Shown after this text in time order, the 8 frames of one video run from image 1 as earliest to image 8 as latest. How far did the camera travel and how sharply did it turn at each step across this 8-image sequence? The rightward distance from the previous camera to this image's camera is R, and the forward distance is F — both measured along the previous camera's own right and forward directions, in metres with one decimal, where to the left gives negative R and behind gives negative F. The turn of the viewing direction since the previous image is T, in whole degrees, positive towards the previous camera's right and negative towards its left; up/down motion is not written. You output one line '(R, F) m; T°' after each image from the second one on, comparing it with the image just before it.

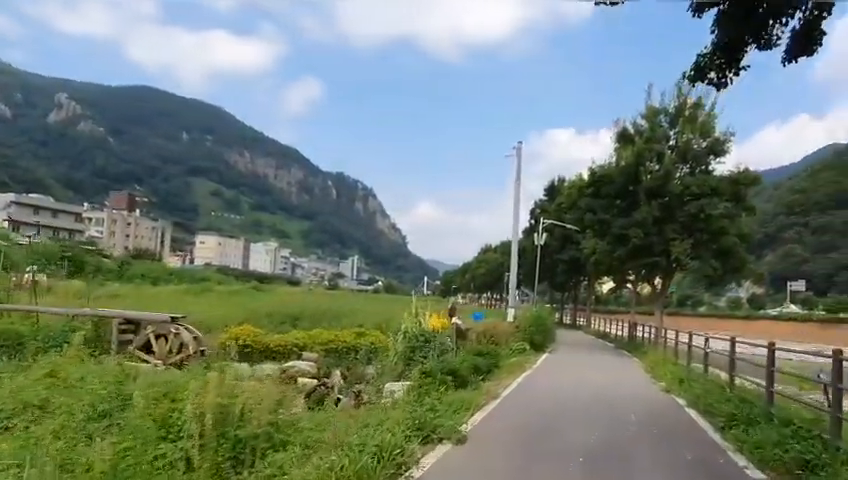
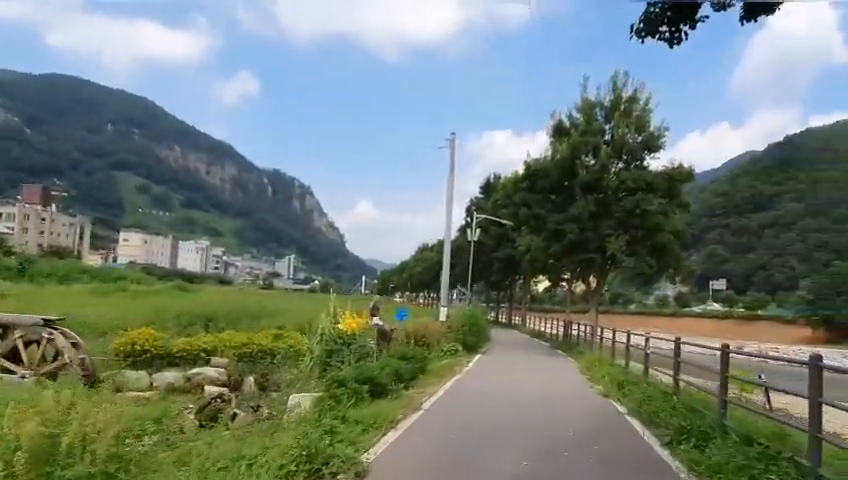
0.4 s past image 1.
(+0.3, +1.1) m; +6°
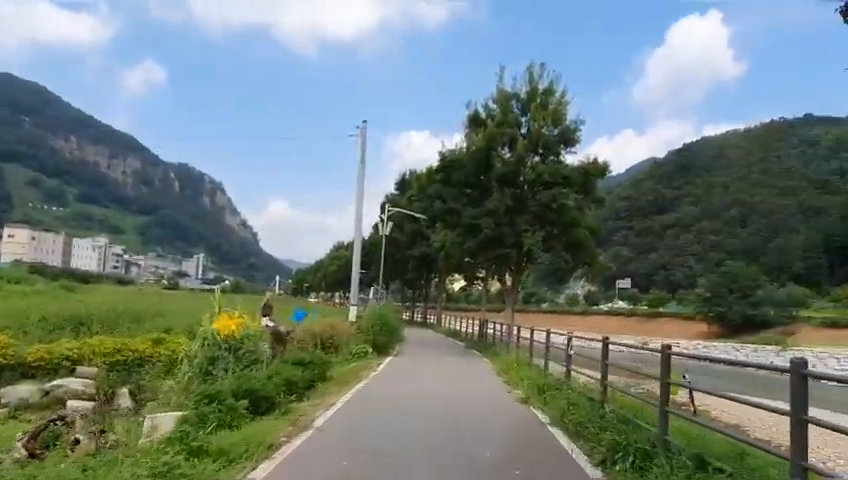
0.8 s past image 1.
(+0.2, +1.1) m; +8°
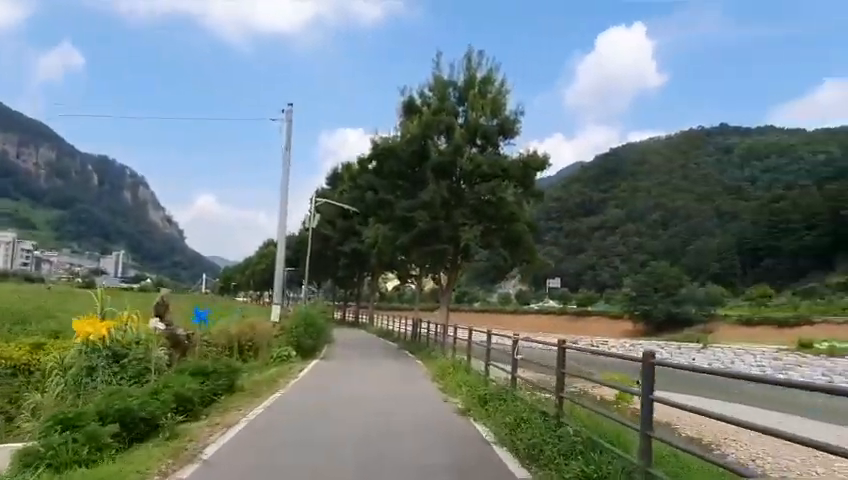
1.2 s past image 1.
(+0.1, +1.1) m; +6°
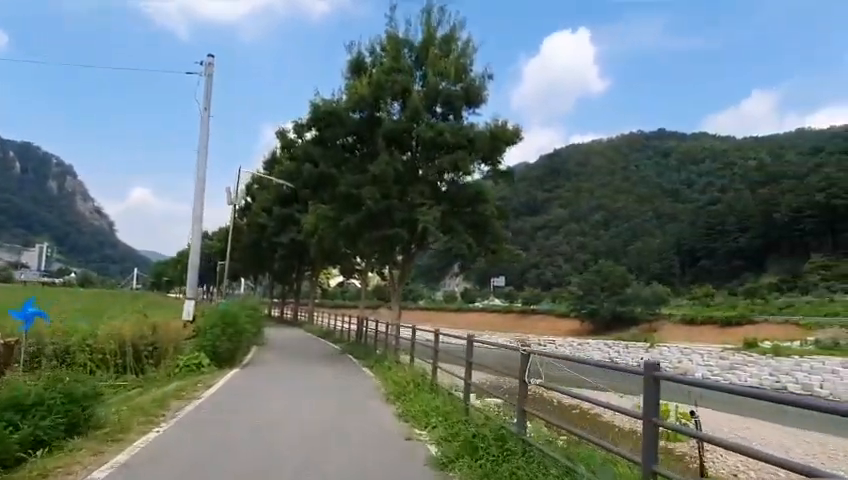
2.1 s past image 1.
(-0.1, +2.6) m; +5°
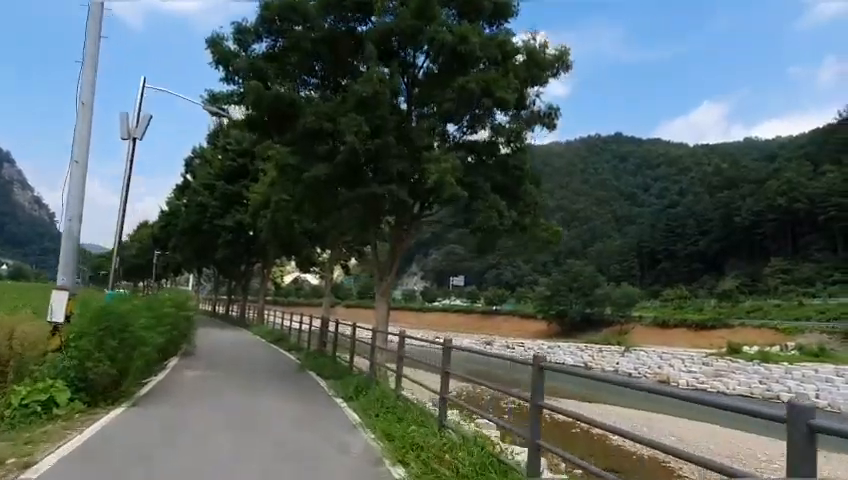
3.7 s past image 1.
(-0.7, +4.4) m; +4°
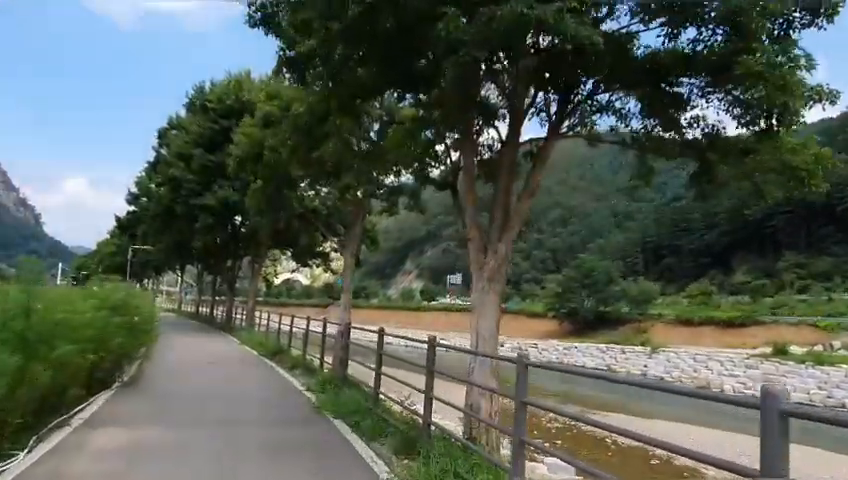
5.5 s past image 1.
(-1.3, +4.8) m; +1°
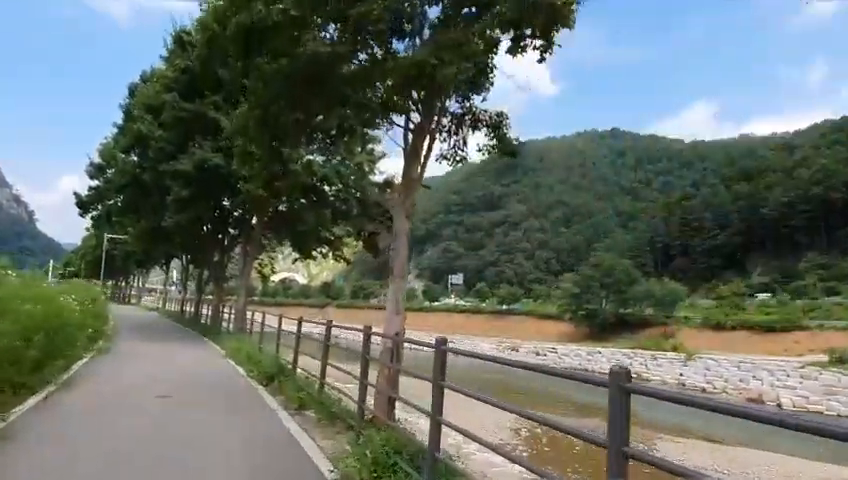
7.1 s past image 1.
(-1.1, +4.5) m; 0°
